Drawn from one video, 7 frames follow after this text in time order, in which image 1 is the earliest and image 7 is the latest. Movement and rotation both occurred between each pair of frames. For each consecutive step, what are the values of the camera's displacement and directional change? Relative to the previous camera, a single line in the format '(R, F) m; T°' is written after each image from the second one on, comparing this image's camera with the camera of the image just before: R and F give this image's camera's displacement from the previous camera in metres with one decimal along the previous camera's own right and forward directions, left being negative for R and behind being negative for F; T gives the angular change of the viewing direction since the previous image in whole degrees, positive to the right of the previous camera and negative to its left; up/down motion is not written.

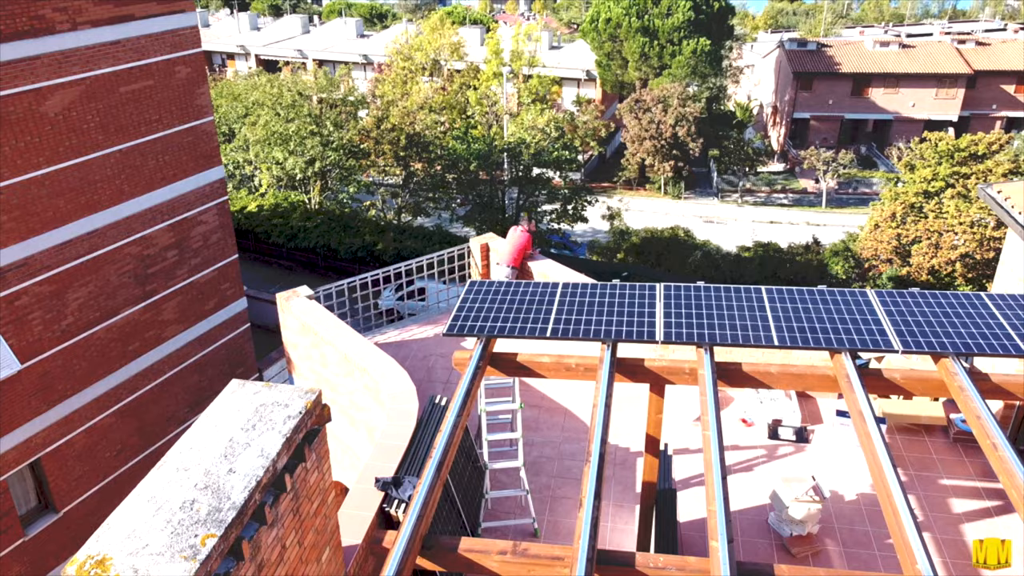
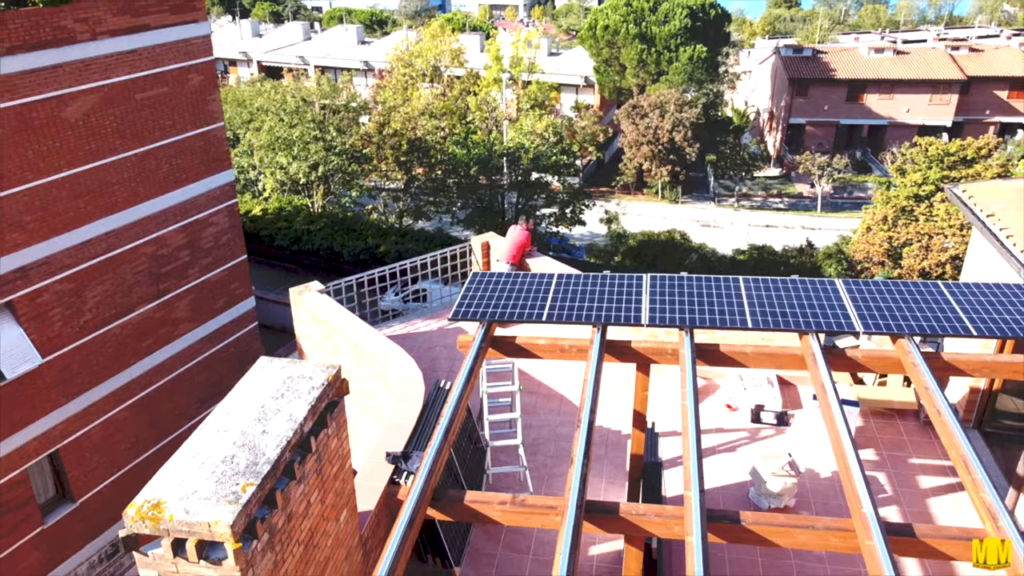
(0.0, -0.5) m; 0°
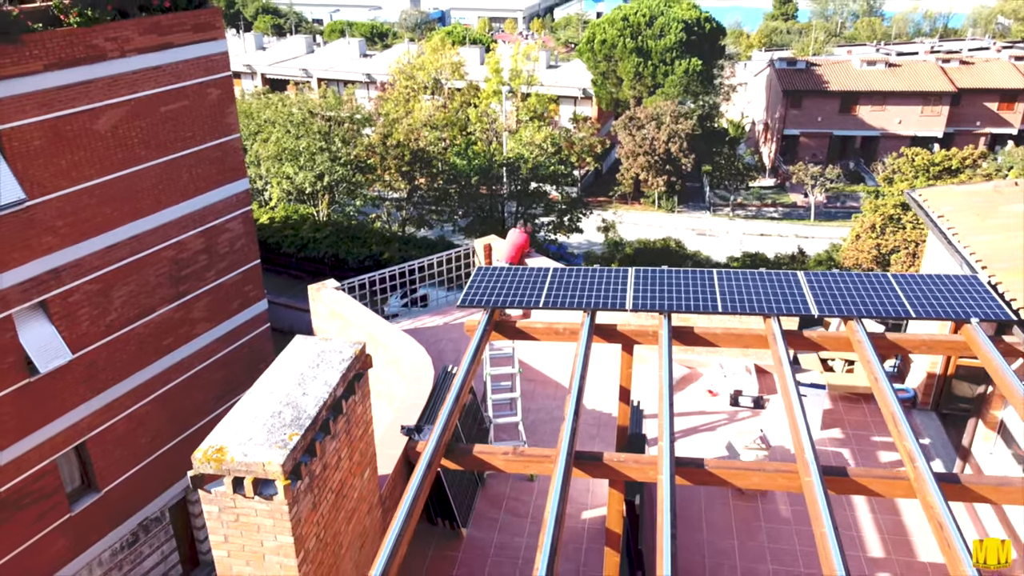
(0.0, -0.8) m; 0°
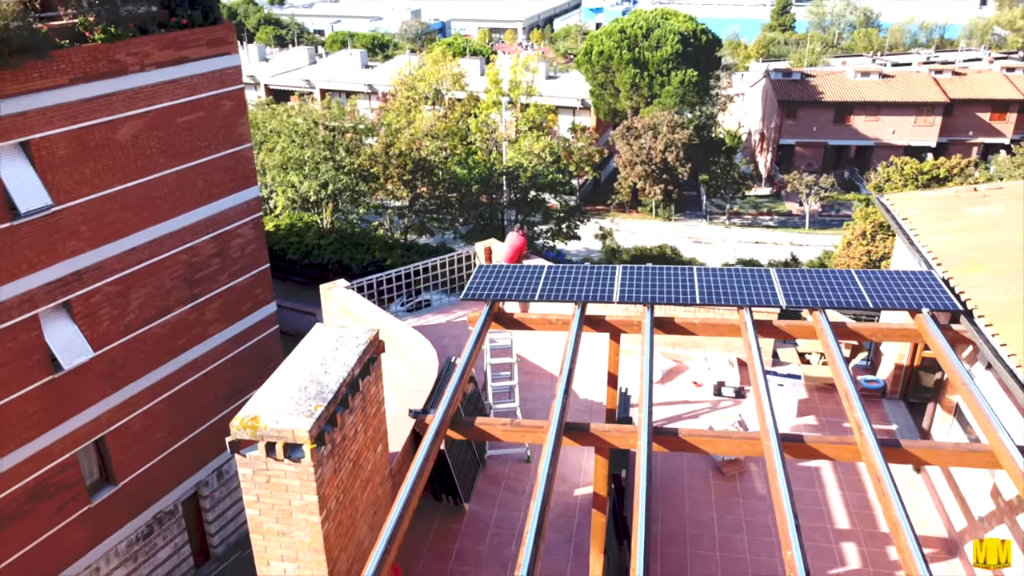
(0.0, -0.6) m; 0°
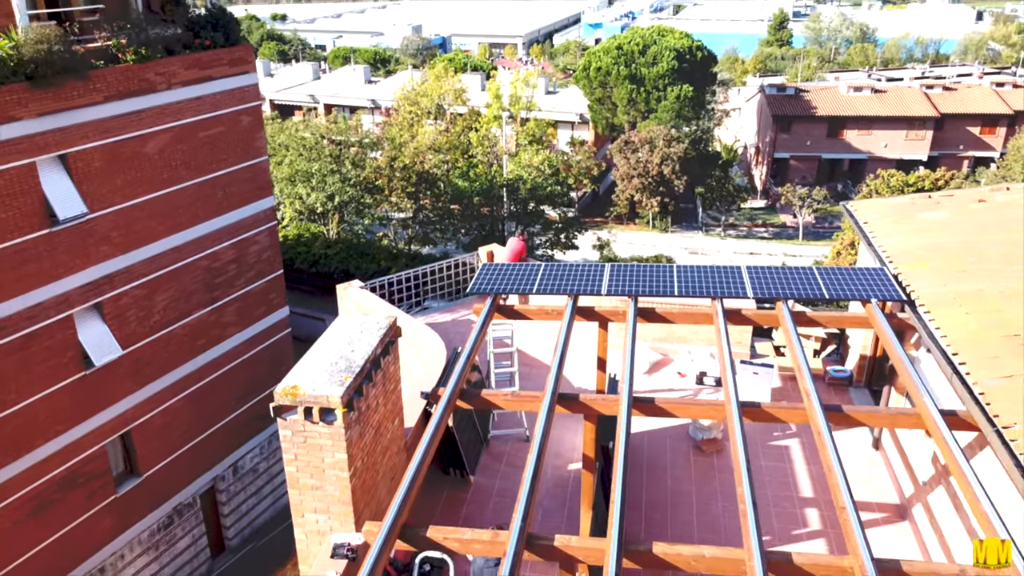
(0.0, -0.9) m; 0°
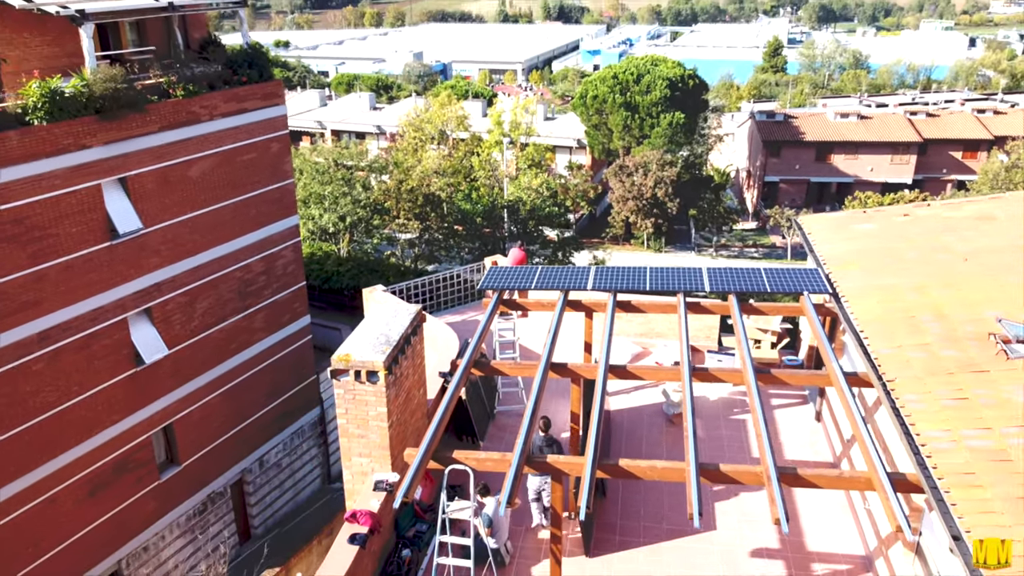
(0.0, -1.7) m; 0°
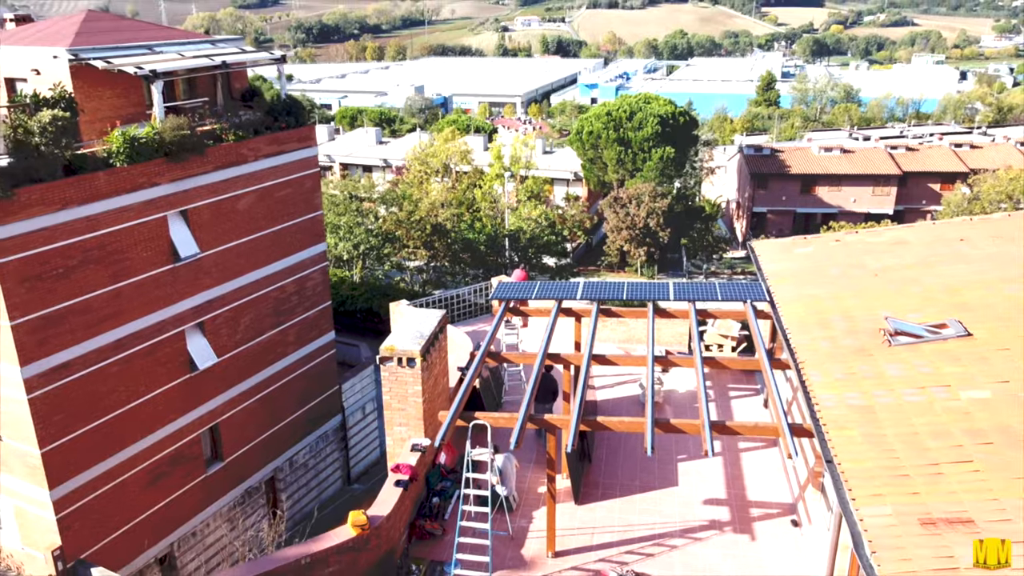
(-0.1, -2.3) m; 0°
